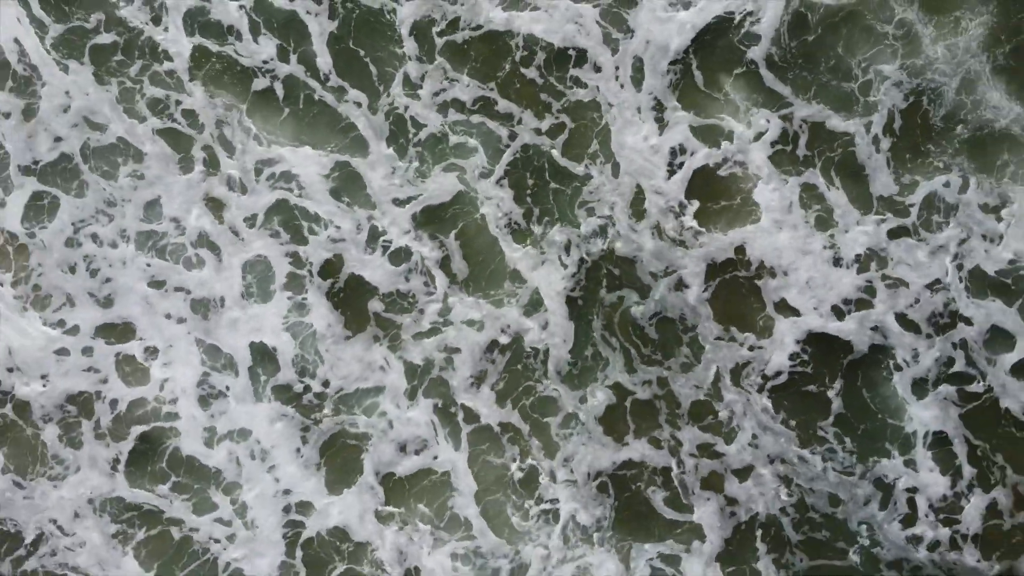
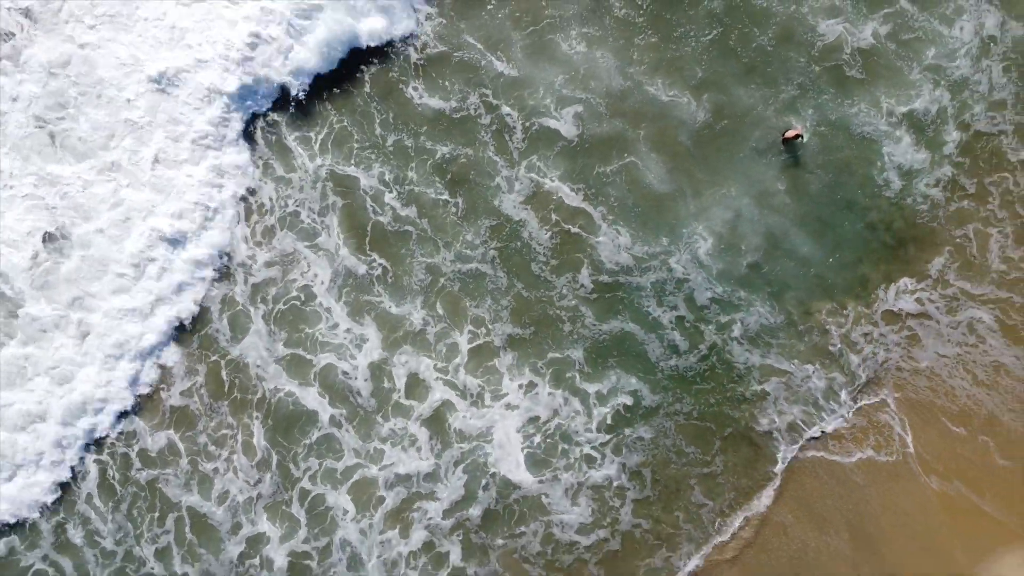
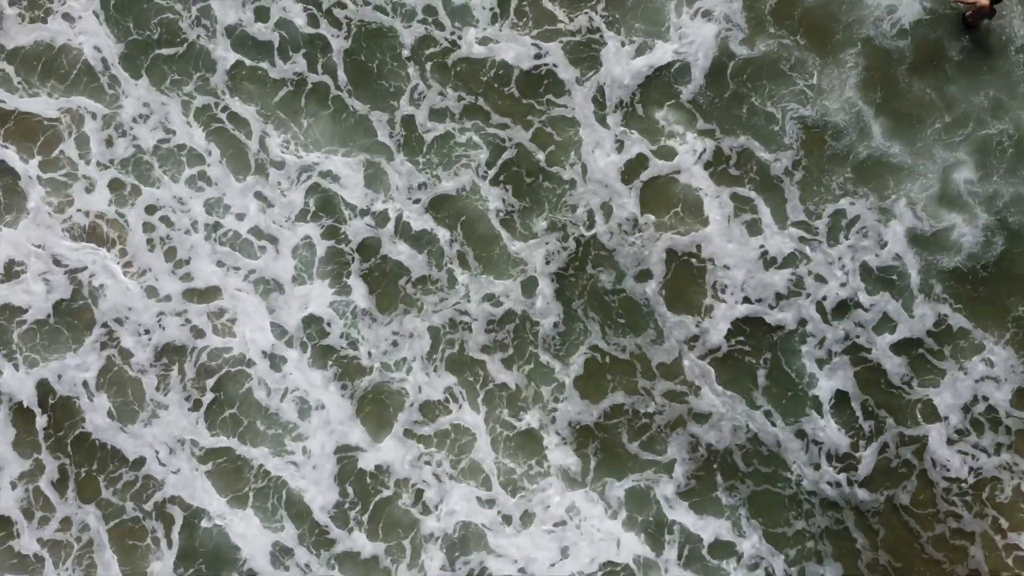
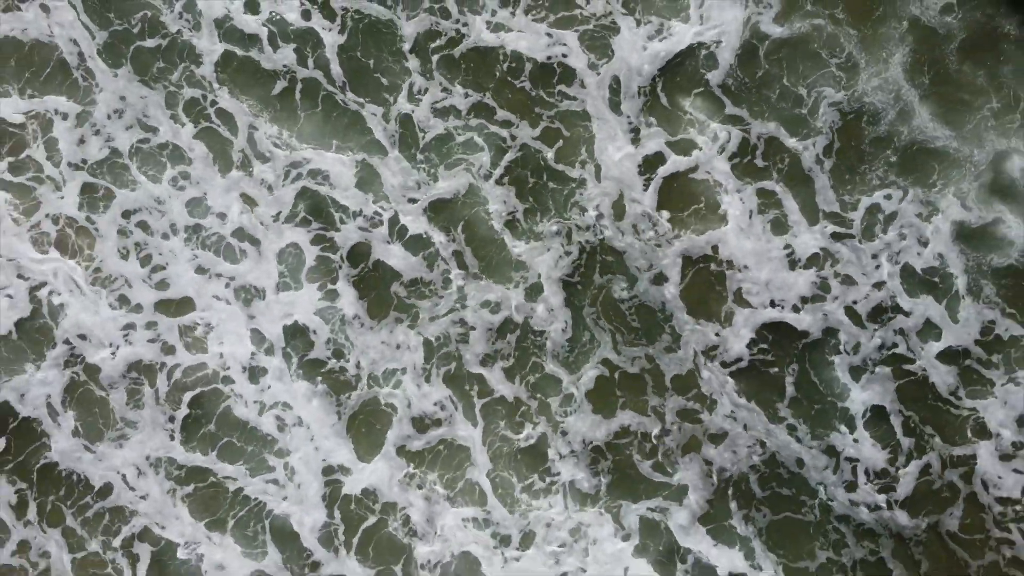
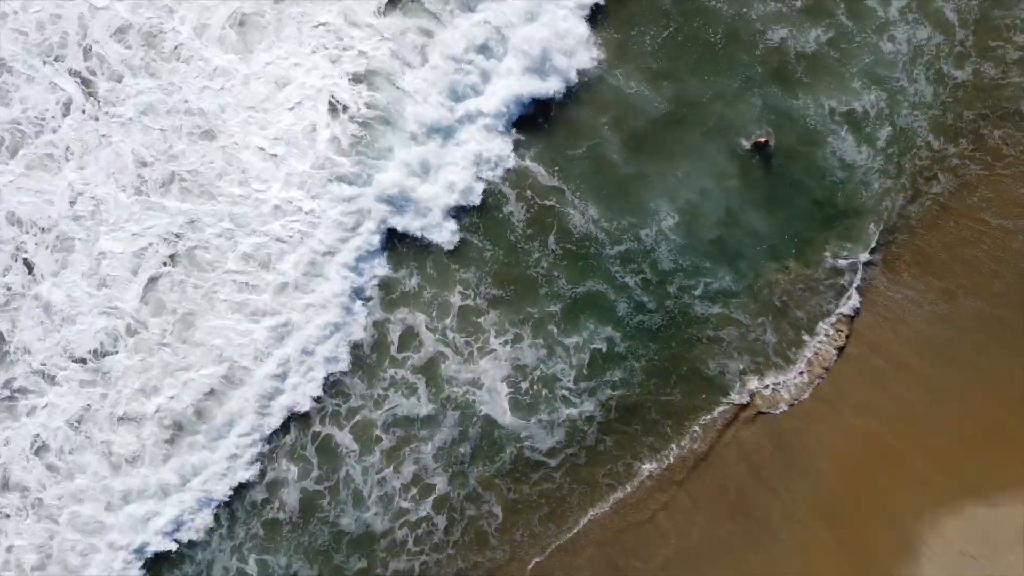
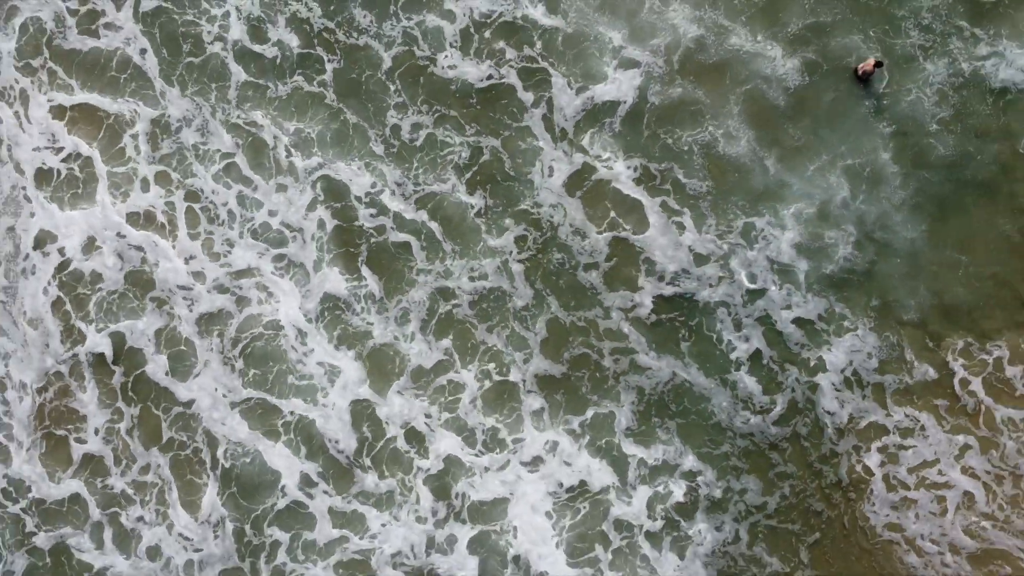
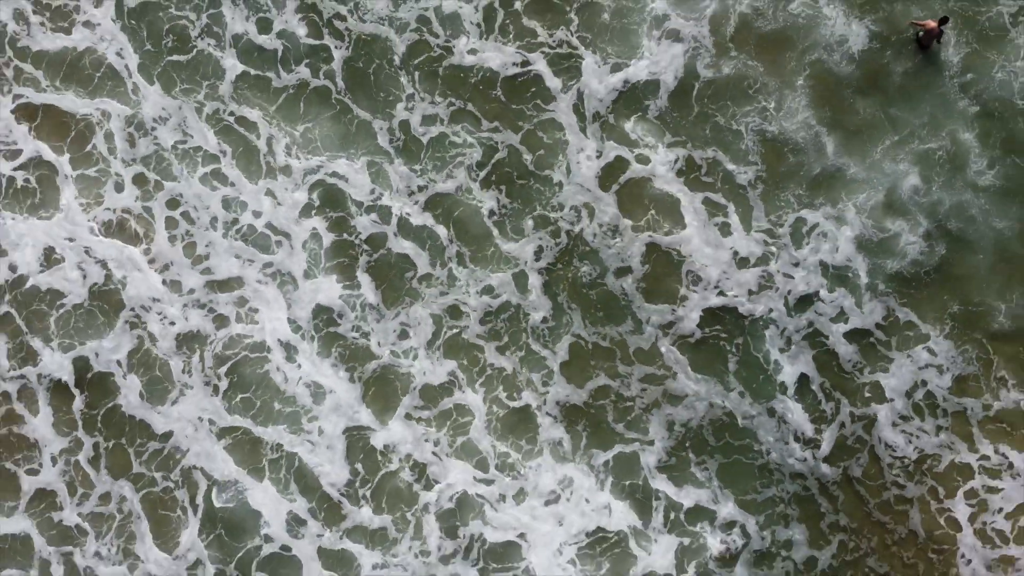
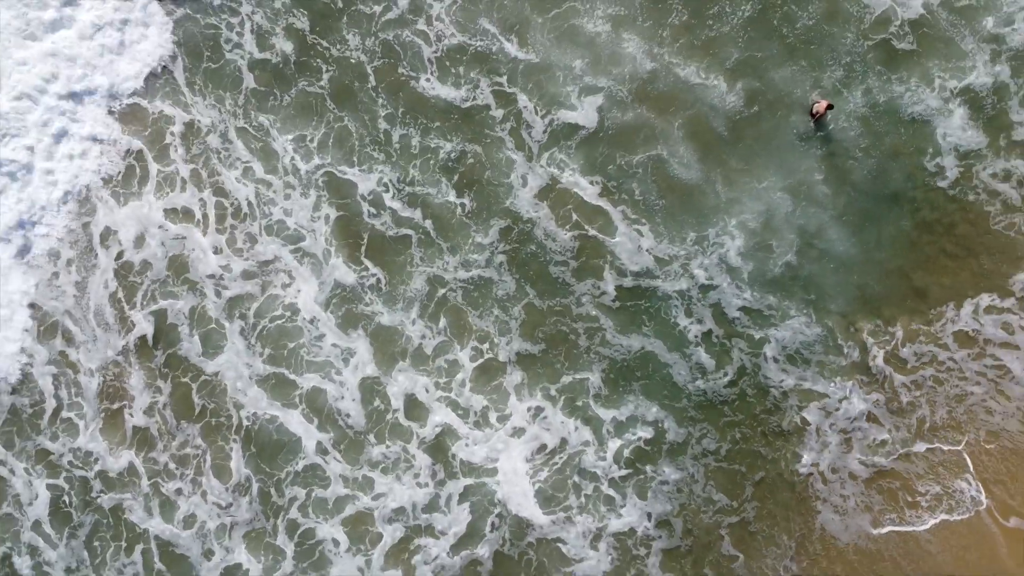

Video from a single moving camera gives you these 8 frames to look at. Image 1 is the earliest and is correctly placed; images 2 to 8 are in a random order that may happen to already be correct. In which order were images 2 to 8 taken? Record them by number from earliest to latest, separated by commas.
4, 3, 7, 6, 8, 2, 5
